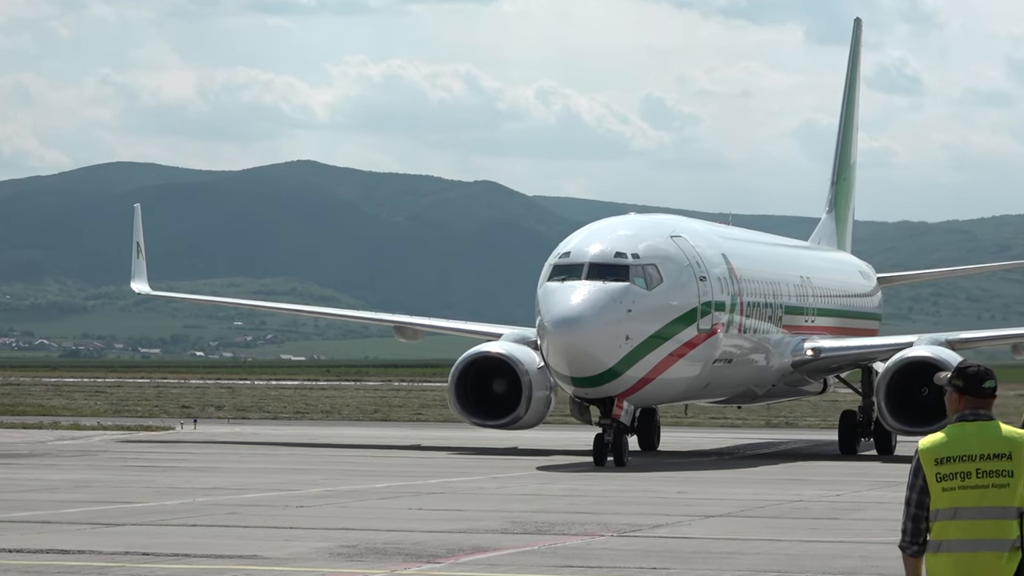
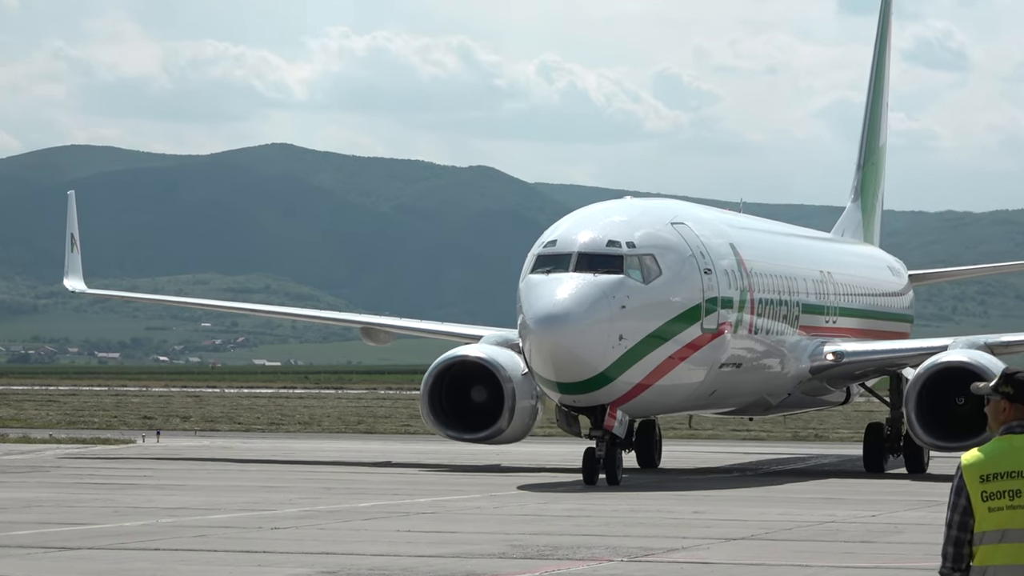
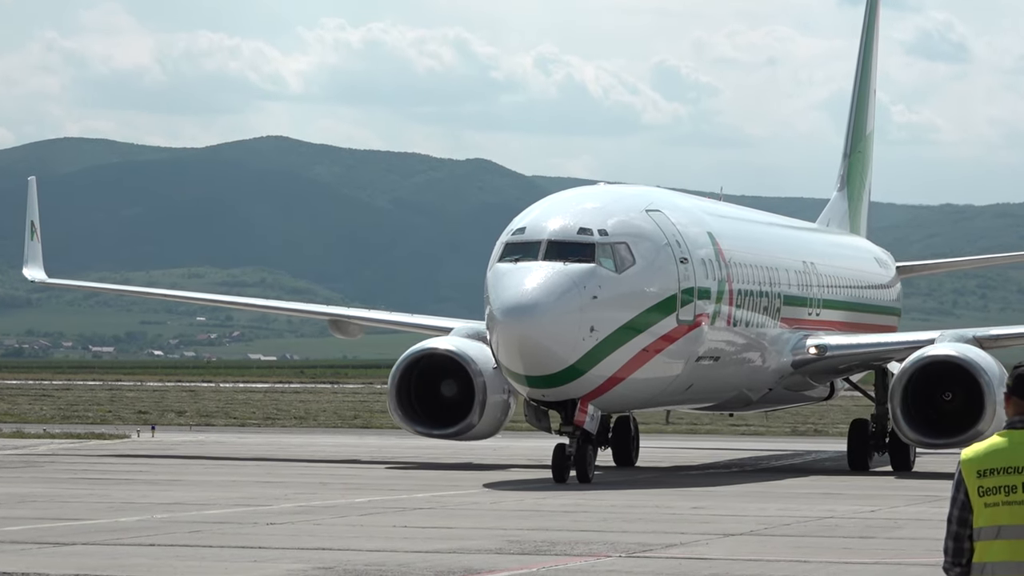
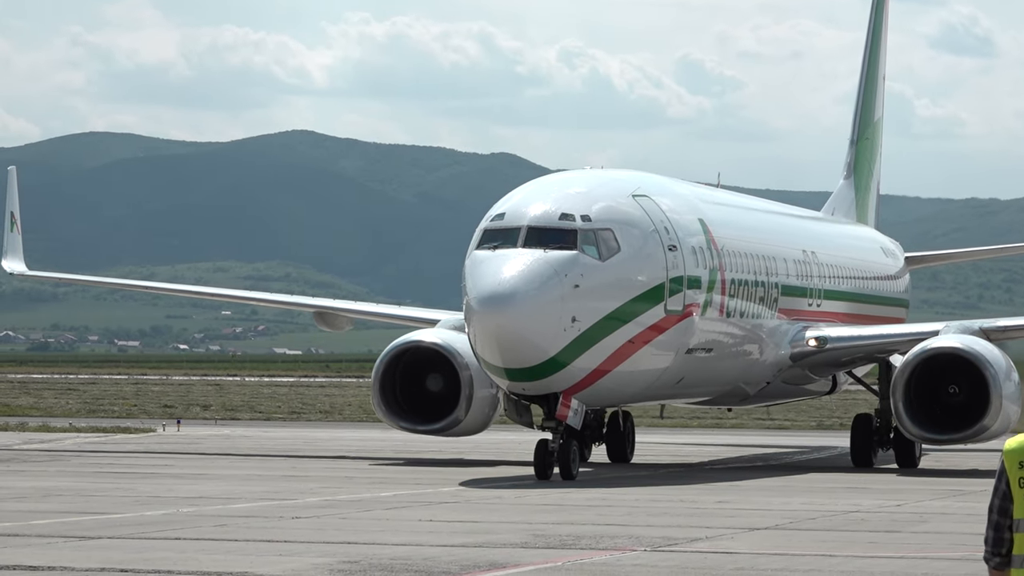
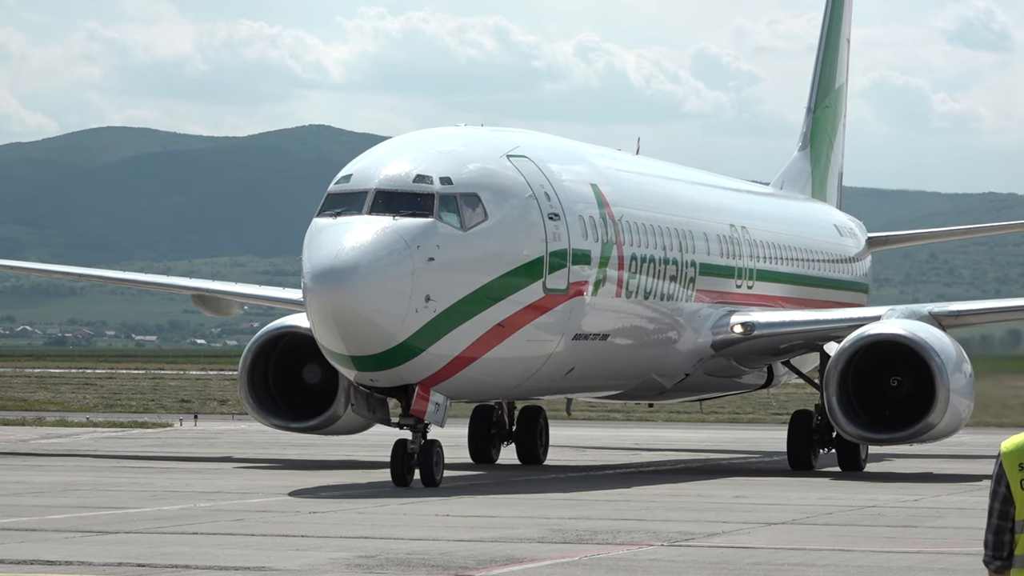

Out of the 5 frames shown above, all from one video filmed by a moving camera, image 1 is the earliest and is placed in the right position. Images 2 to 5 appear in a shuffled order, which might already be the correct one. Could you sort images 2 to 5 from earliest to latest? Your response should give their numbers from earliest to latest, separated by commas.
2, 3, 4, 5
